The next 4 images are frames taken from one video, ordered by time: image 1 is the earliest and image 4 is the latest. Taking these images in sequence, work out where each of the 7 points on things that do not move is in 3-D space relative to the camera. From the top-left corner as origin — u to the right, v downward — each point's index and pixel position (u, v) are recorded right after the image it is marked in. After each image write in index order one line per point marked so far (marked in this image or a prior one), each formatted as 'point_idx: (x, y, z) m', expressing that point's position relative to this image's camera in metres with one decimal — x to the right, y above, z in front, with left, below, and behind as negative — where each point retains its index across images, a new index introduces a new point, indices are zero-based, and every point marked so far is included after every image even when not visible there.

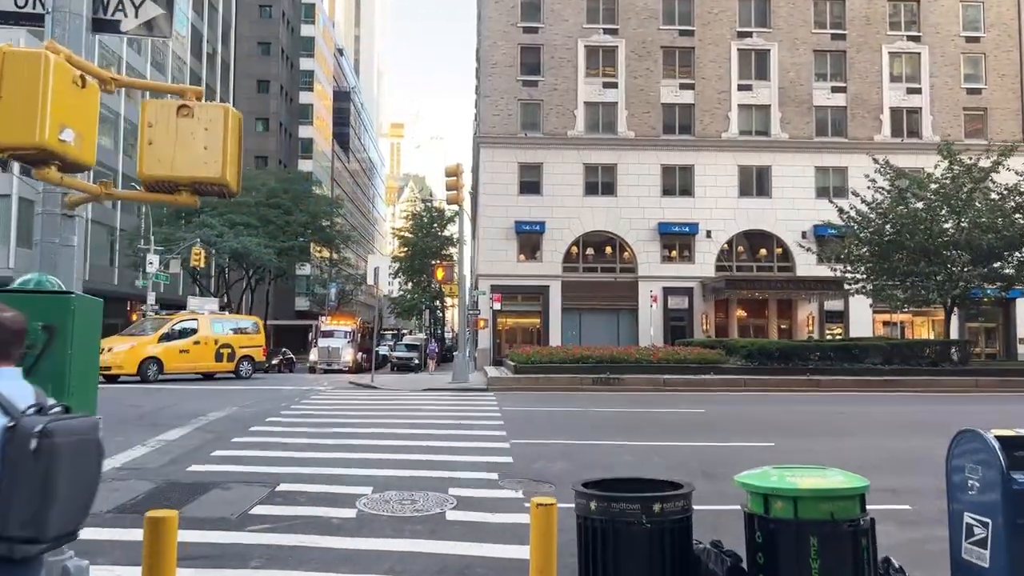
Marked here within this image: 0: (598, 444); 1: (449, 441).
0: (+1.0, -1.7, +11.0) m
1: (-0.7, -1.7, +11.3) m
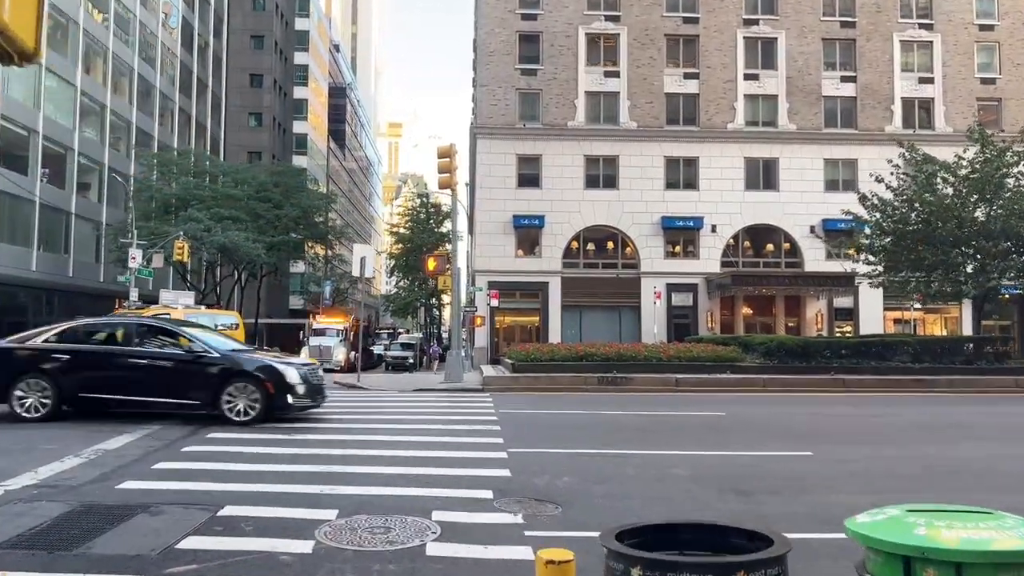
0: (+0.9, -1.6, +9.5) m
1: (-0.7, -1.6, +9.8) m
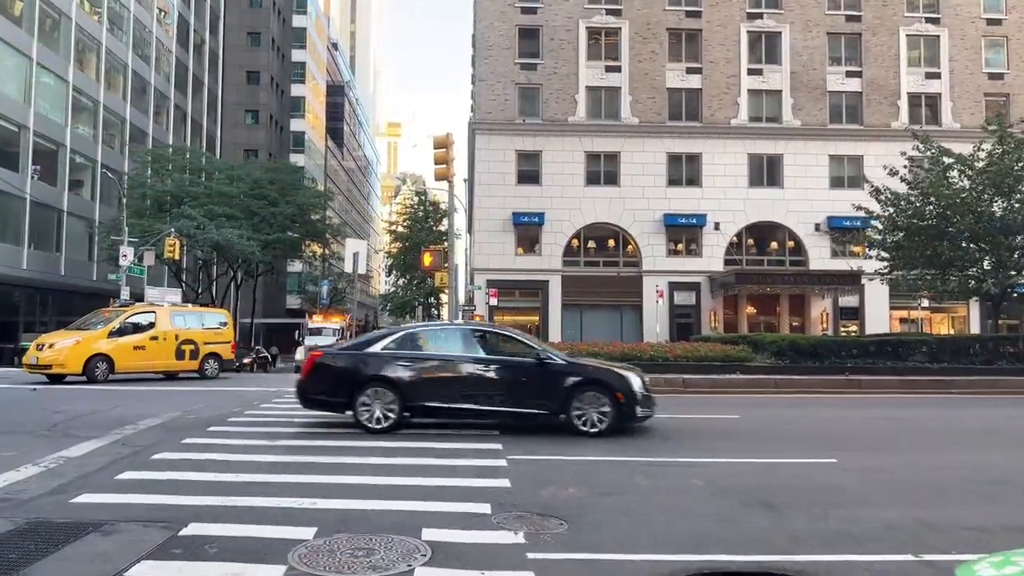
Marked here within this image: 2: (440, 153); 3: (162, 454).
0: (+0.9, -1.5, +8.8) m
1: (-0.7, -1.5, +9.0) m
2: (-1.2, +2.2, +16.3) m
3: (-3.1, -1.4, +8.6) m
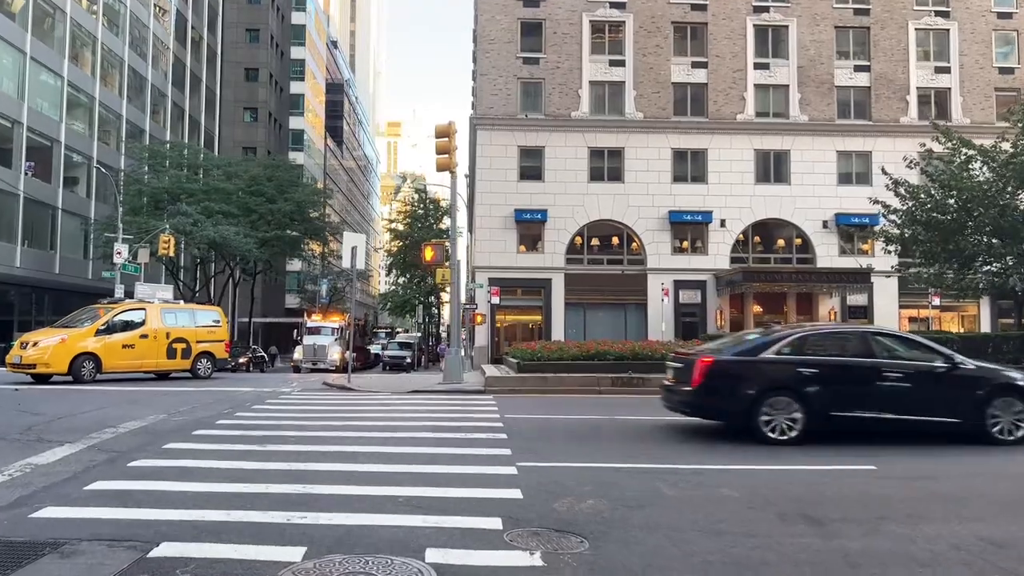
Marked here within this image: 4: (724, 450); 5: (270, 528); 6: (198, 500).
0: (+1.0, -1.5, +8.1) m
1: (-0.6, -1.5, +8.3) m
2: (-1.1, +2.3, +15.6) m
3: (-3.0, -1.4, +7.9) m
4: (+1.9, -1.5, +9.1) m
5: (-1.4, -1.4, +5.8) m
6: (-2.1, -1.4, +6.5) m
